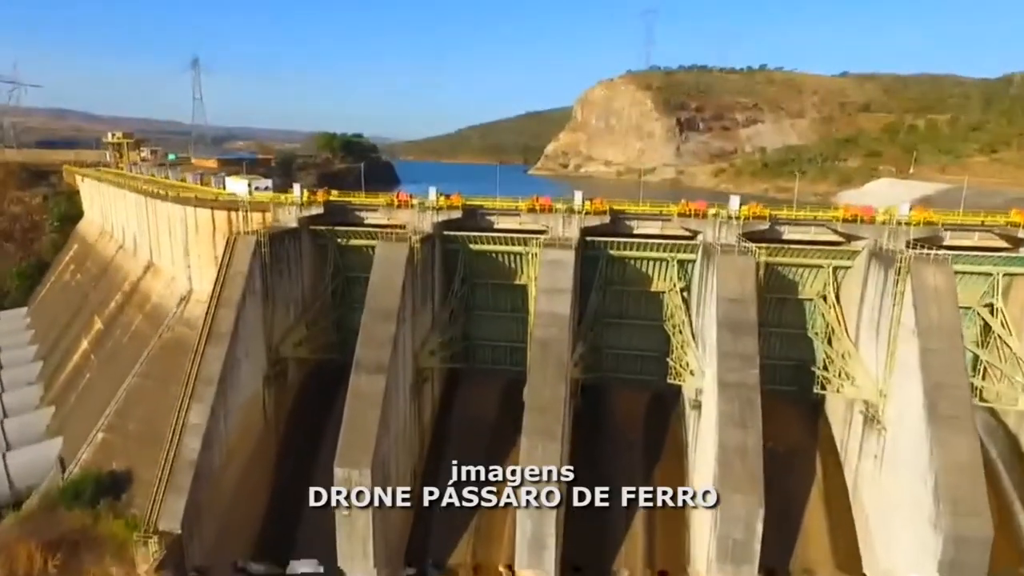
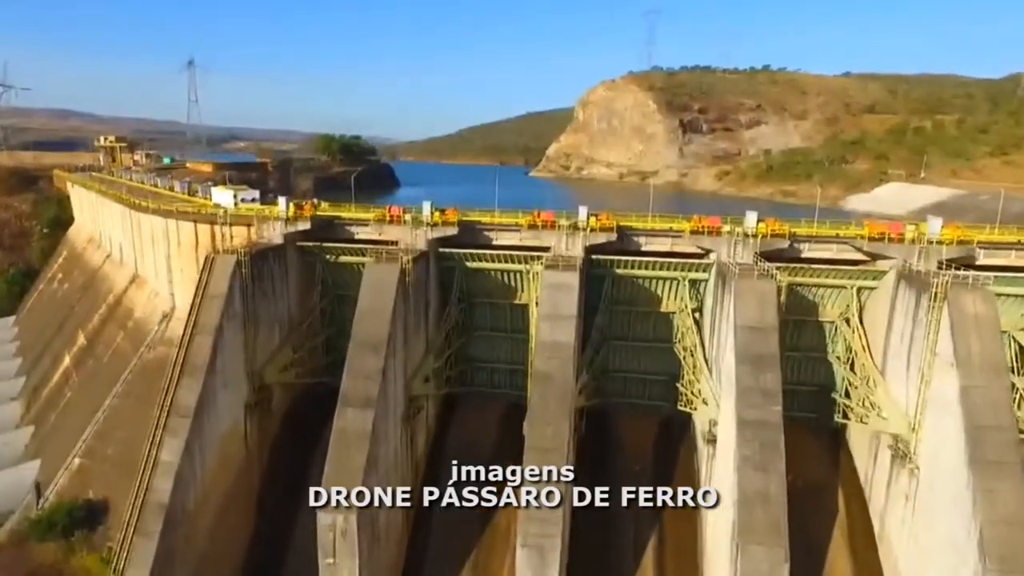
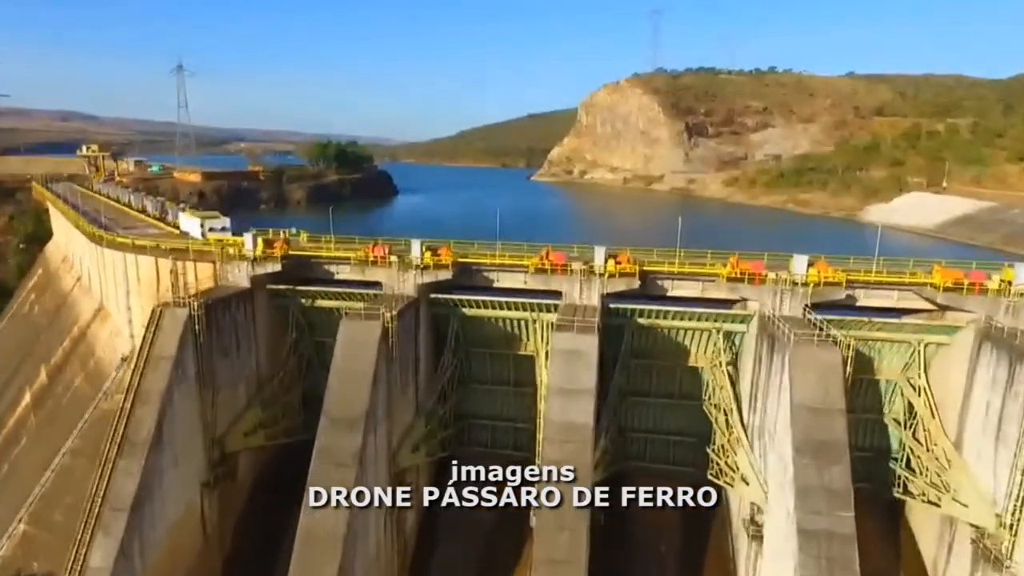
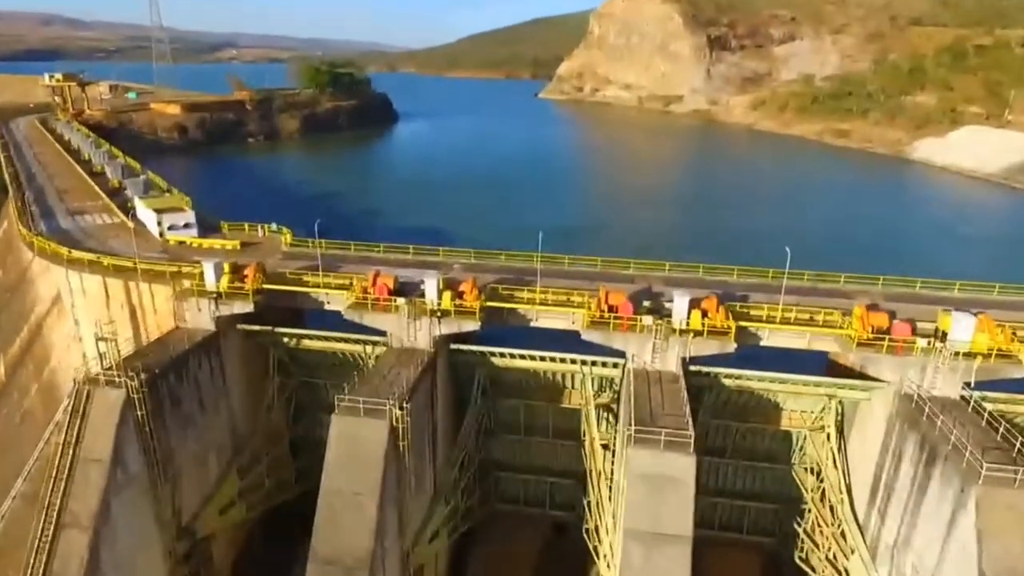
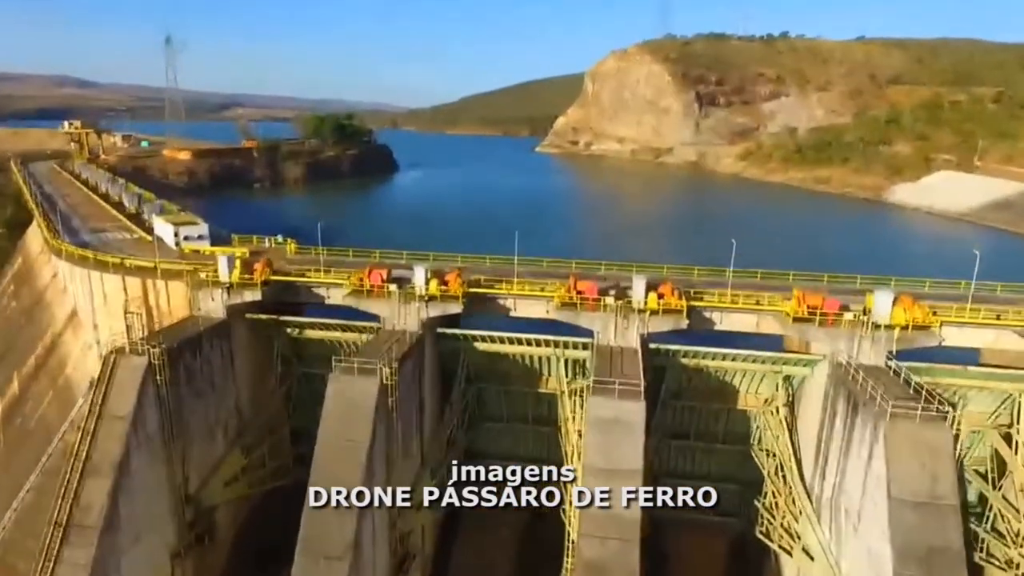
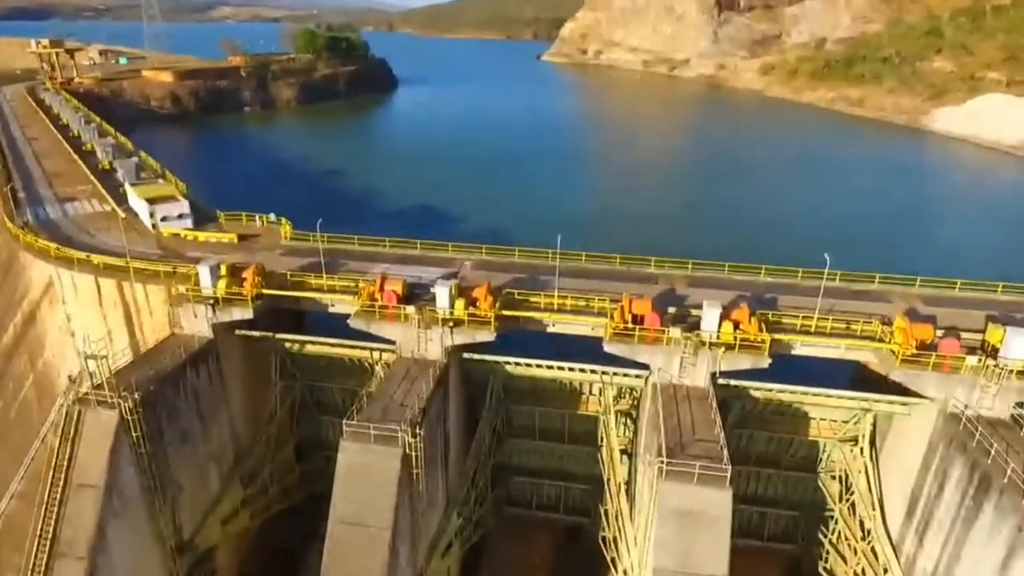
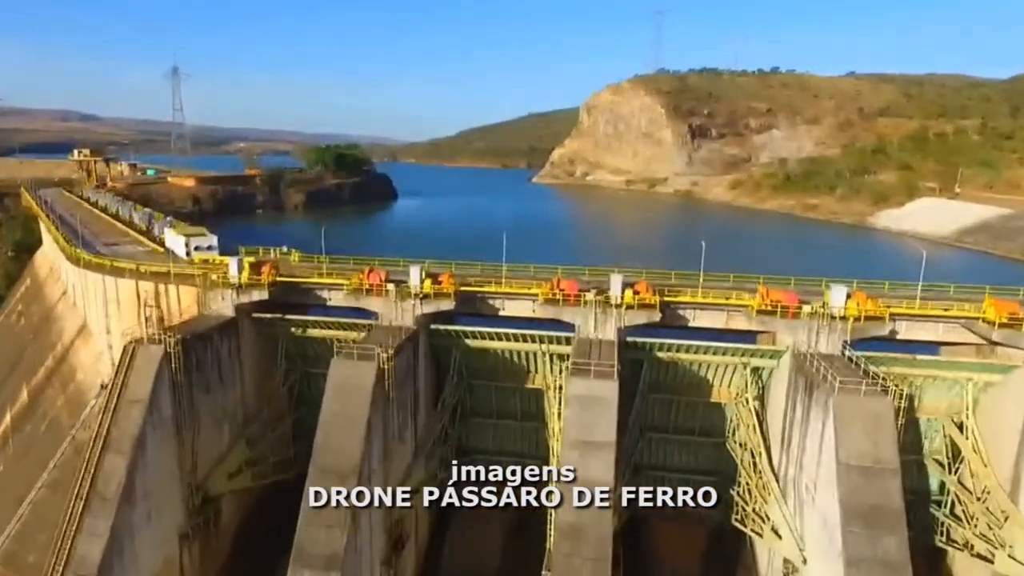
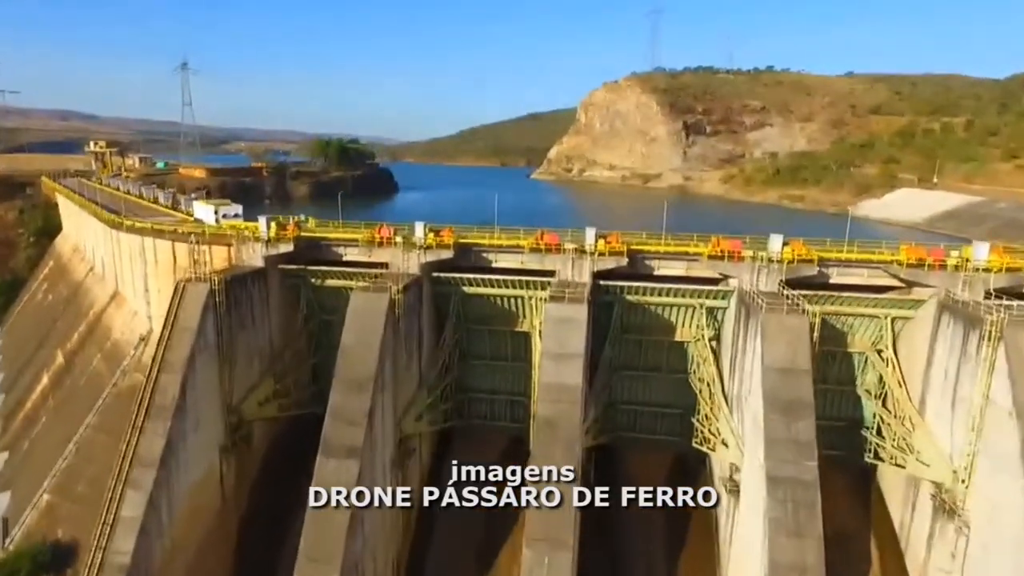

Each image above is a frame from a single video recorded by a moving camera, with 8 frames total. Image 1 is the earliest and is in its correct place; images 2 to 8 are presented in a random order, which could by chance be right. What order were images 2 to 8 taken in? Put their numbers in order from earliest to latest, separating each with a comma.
2, 8, 3, 7, 5, 4, 6
